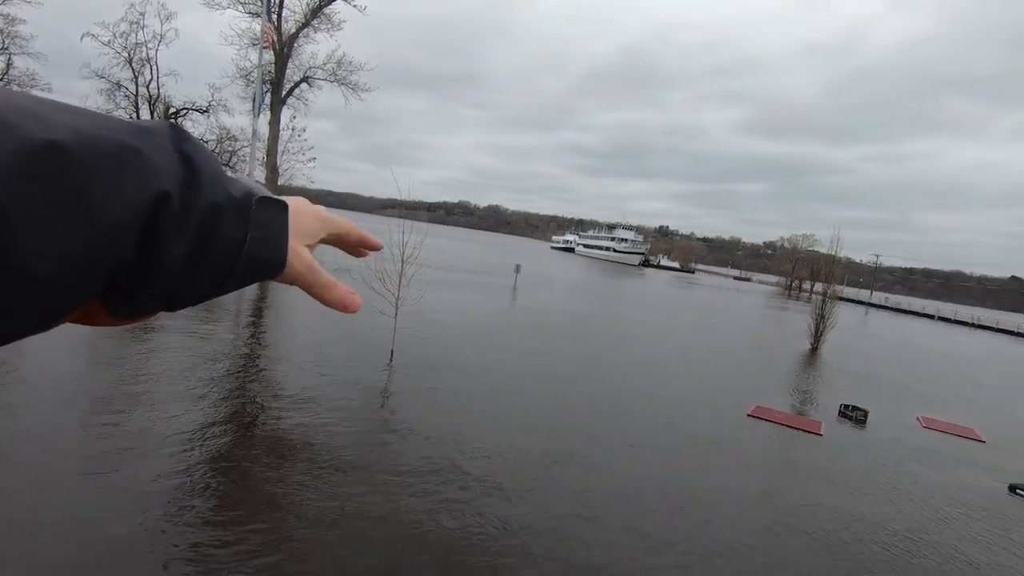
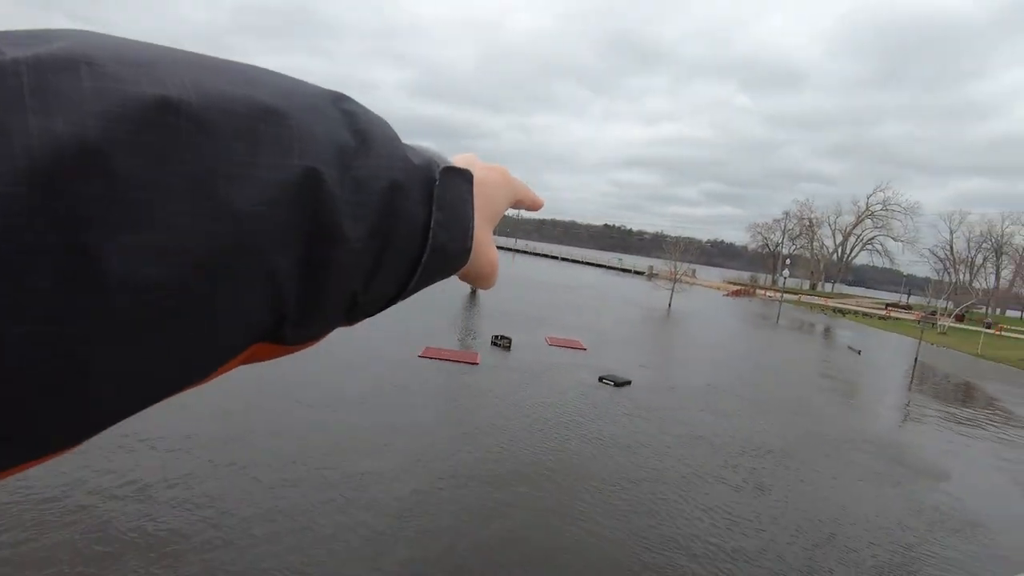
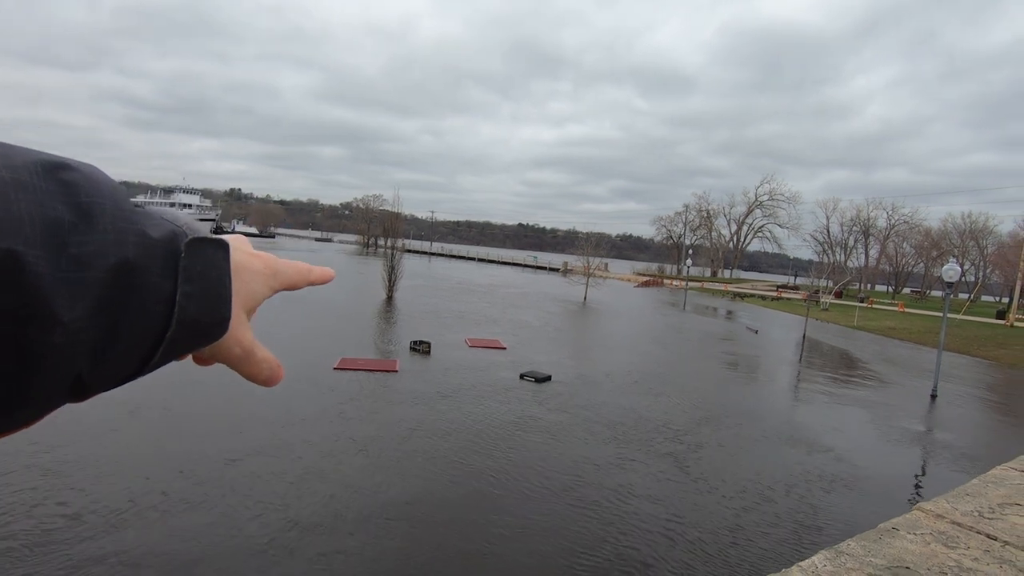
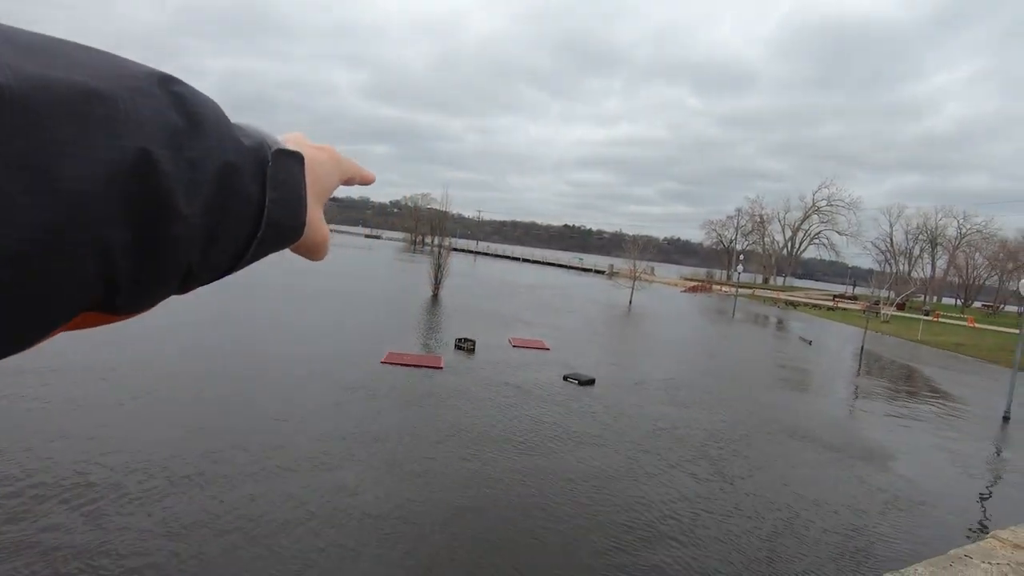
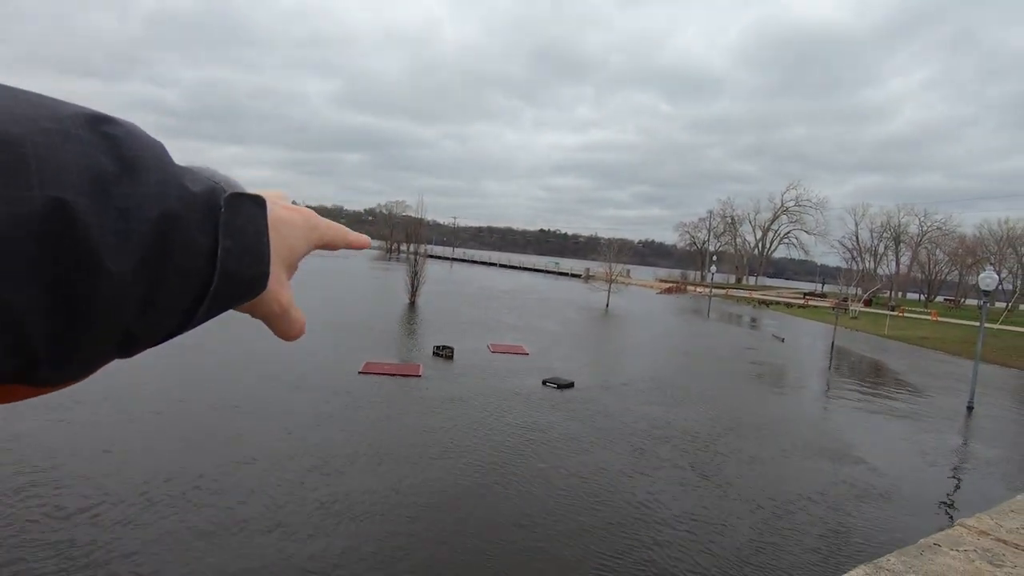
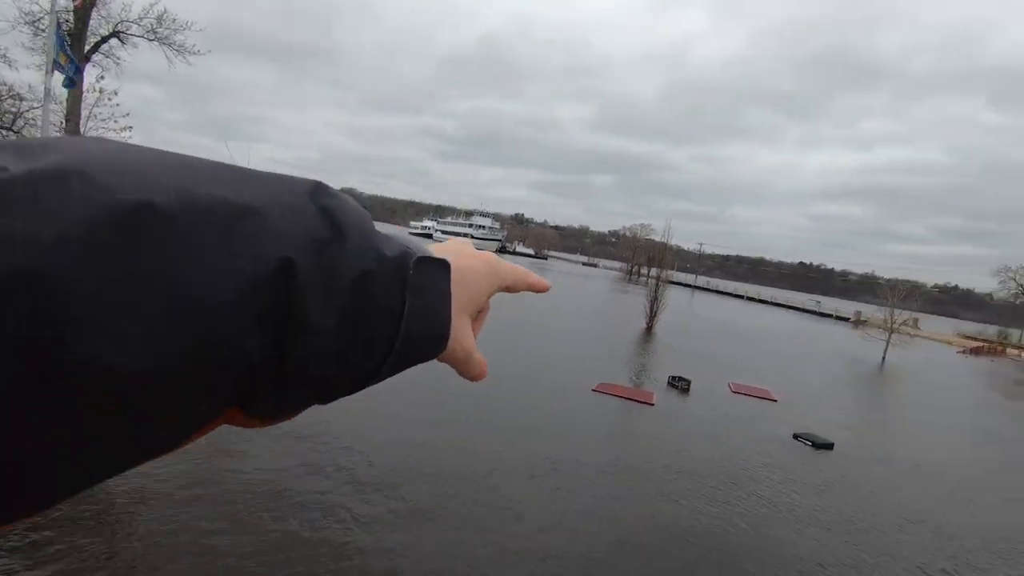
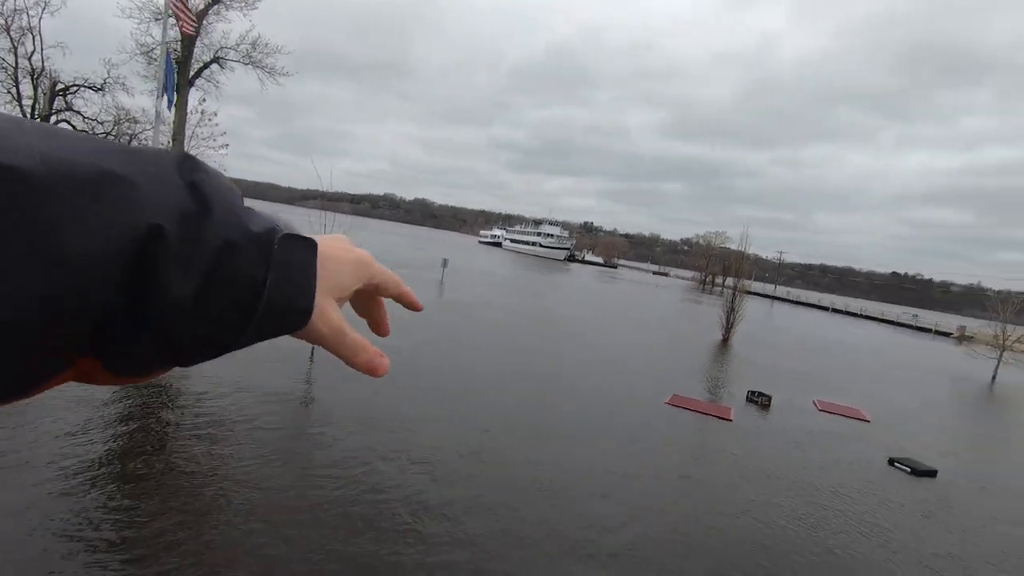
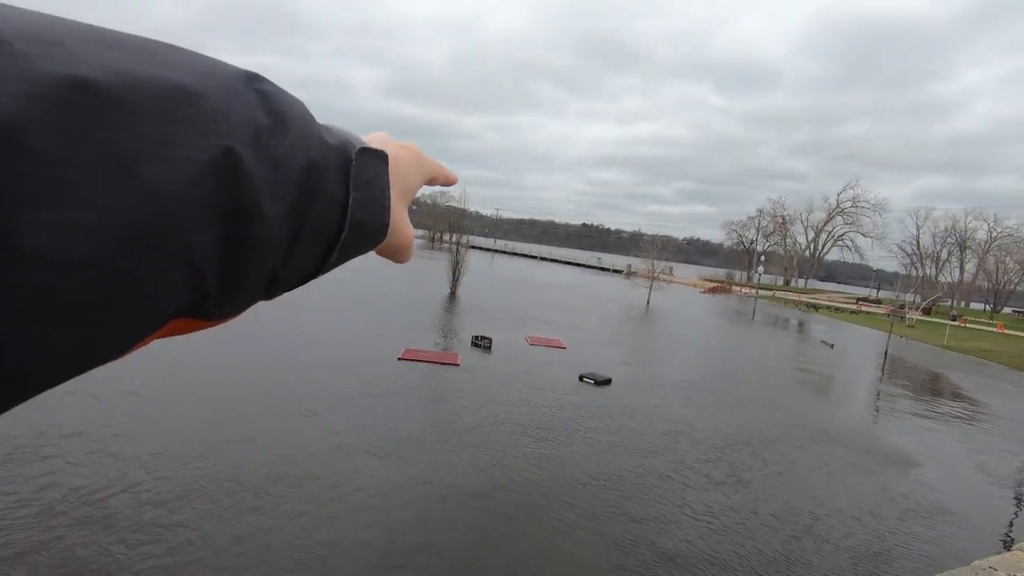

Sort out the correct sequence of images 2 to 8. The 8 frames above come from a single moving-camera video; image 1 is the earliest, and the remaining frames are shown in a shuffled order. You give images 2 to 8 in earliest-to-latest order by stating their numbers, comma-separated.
7, 6, 2, 8, 4, 5, 3
